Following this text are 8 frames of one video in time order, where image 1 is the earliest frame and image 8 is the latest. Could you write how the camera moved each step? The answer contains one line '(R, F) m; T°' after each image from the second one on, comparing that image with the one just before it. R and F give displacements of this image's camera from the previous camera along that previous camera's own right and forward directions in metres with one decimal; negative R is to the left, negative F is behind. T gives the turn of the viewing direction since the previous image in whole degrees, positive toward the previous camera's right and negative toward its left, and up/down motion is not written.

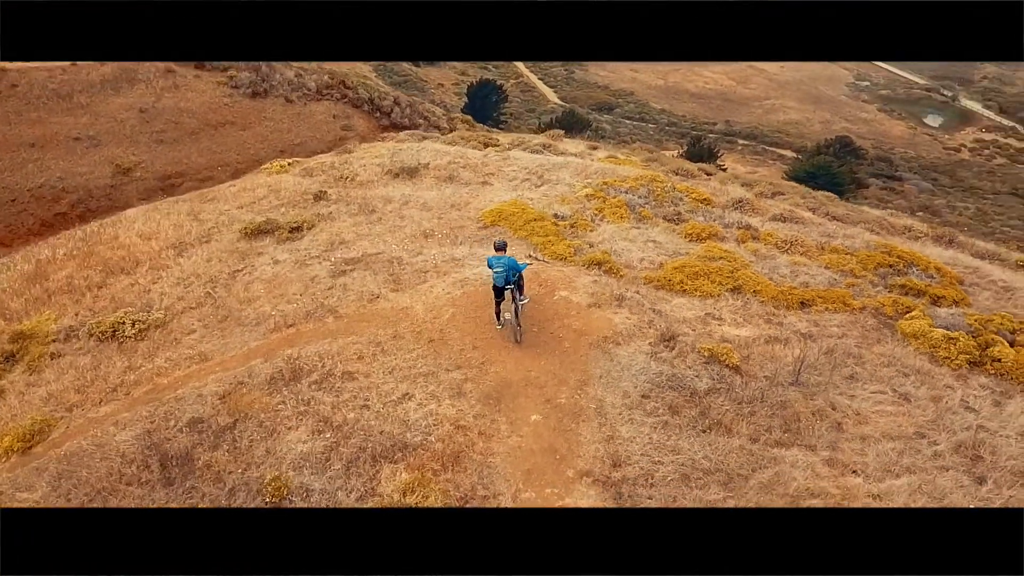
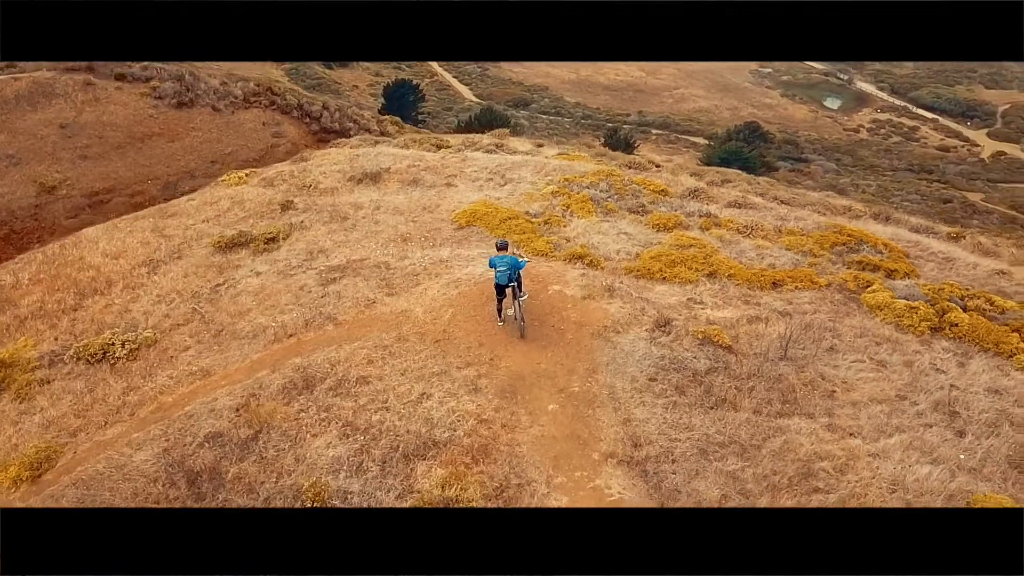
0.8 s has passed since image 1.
(-1.1, -0.4) m; +5°
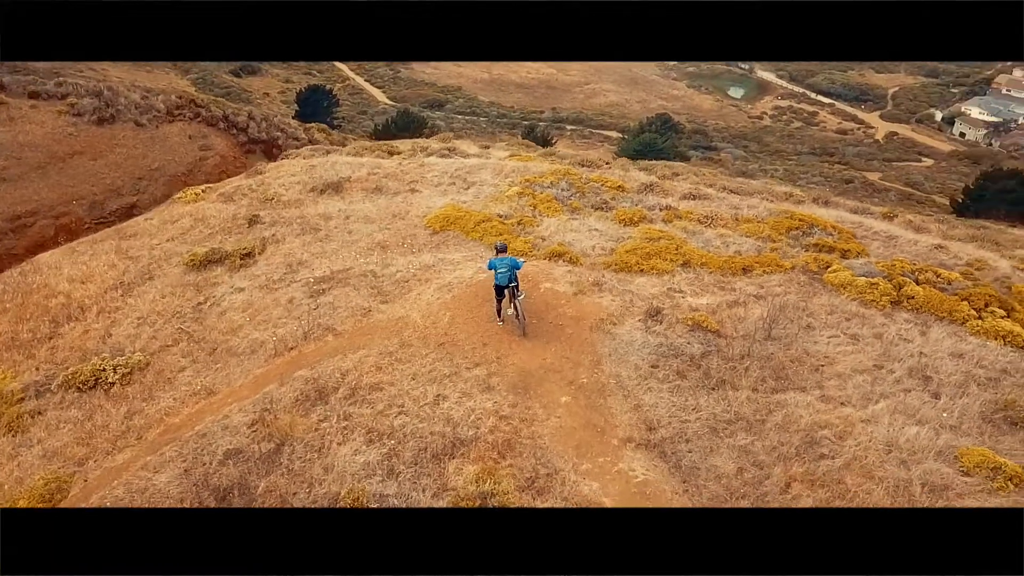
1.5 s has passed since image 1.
(-1.2, -0.4) m; +6°
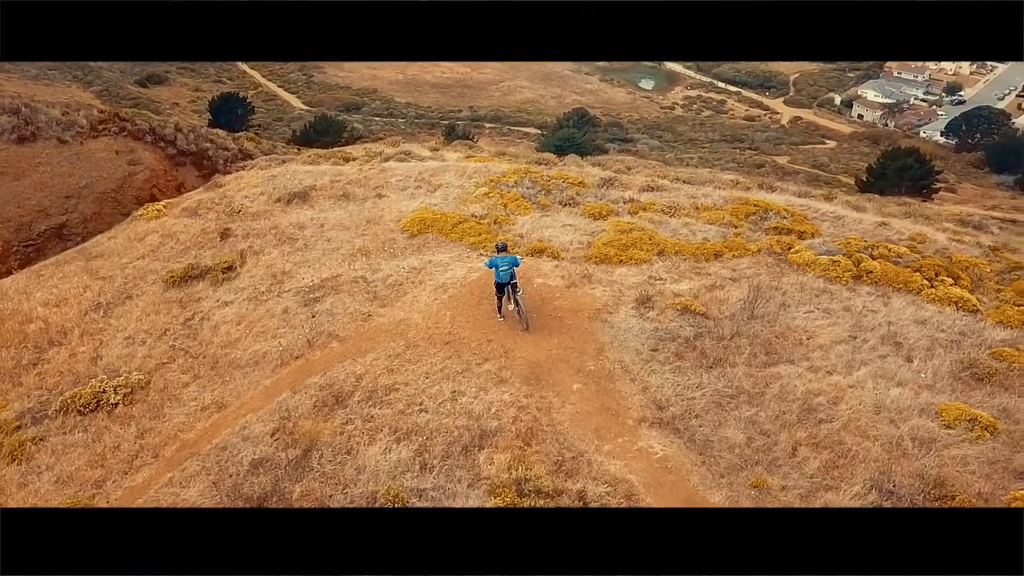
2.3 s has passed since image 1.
(-1.2, -0.5) m; +5°
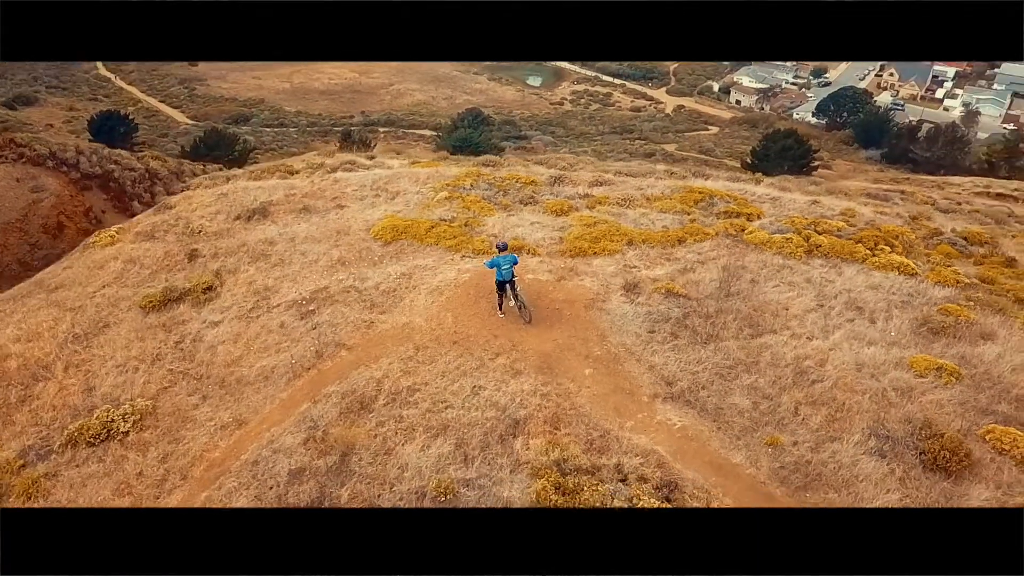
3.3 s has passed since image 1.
(-1.7, -0.6) m; +7°
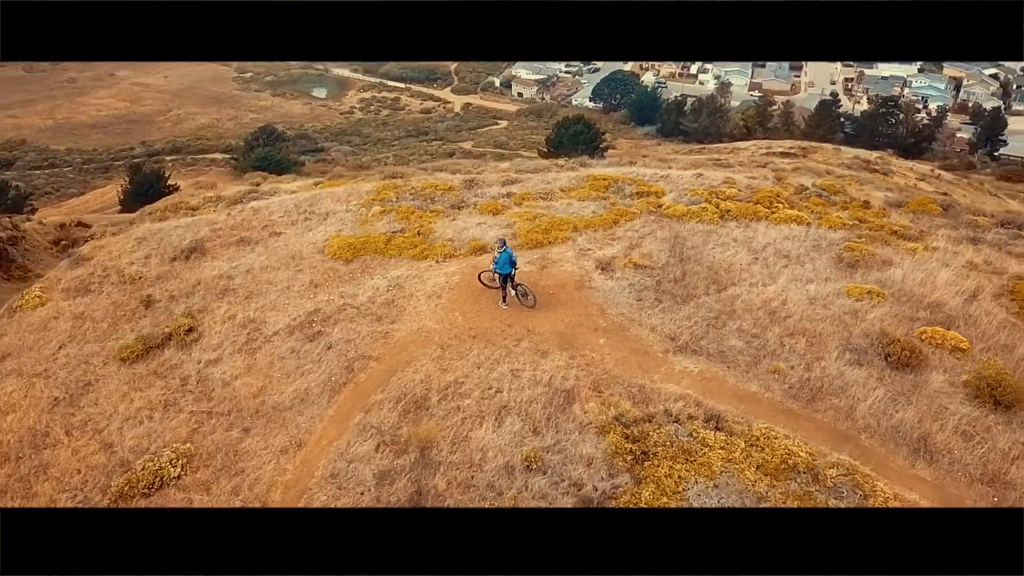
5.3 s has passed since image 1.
(-3.6, -1.0) m; +14°
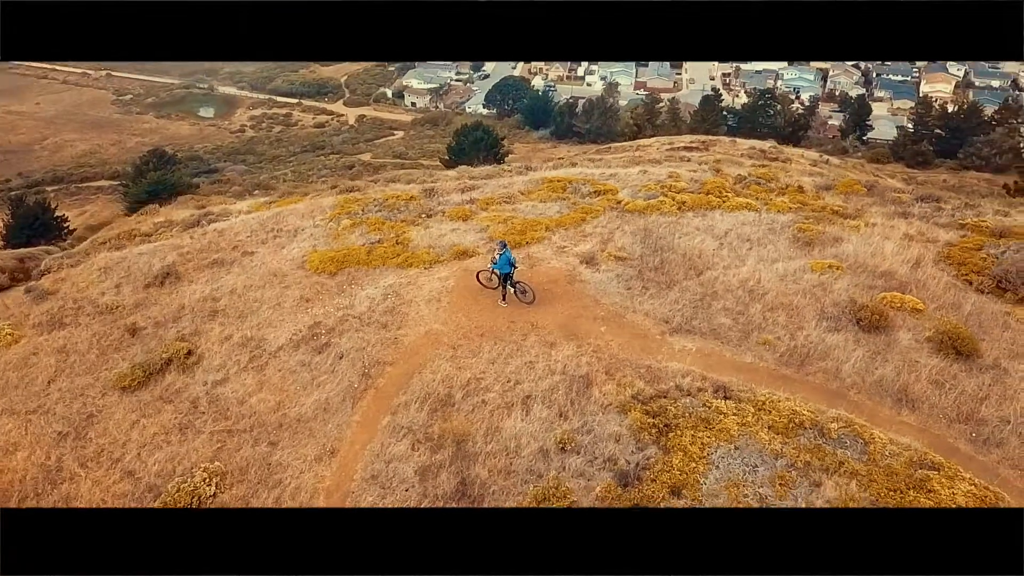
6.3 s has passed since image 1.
(-1.9, -0.7) m; +7°
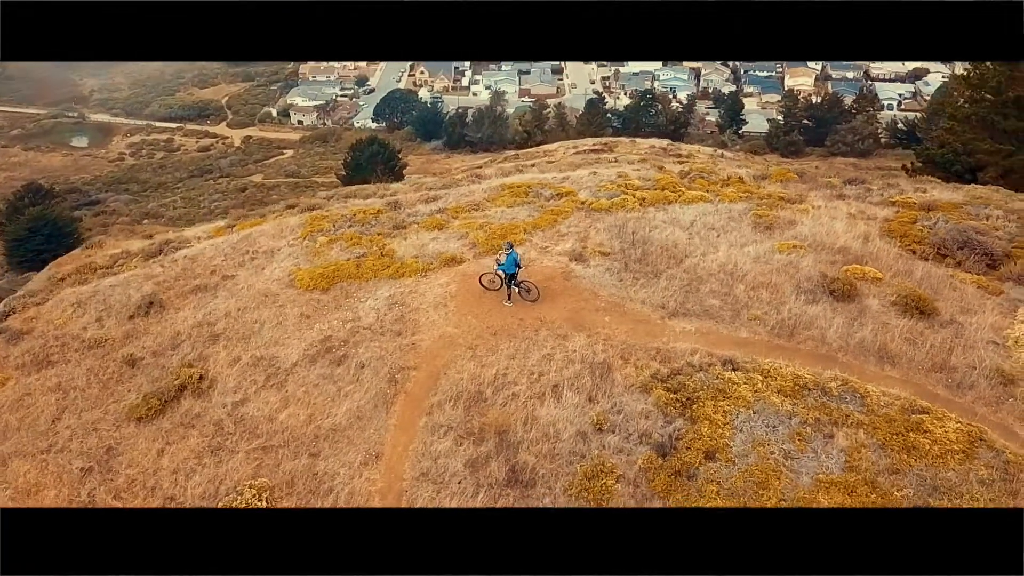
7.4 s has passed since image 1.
(-2.2, -0.8) m; +7°
